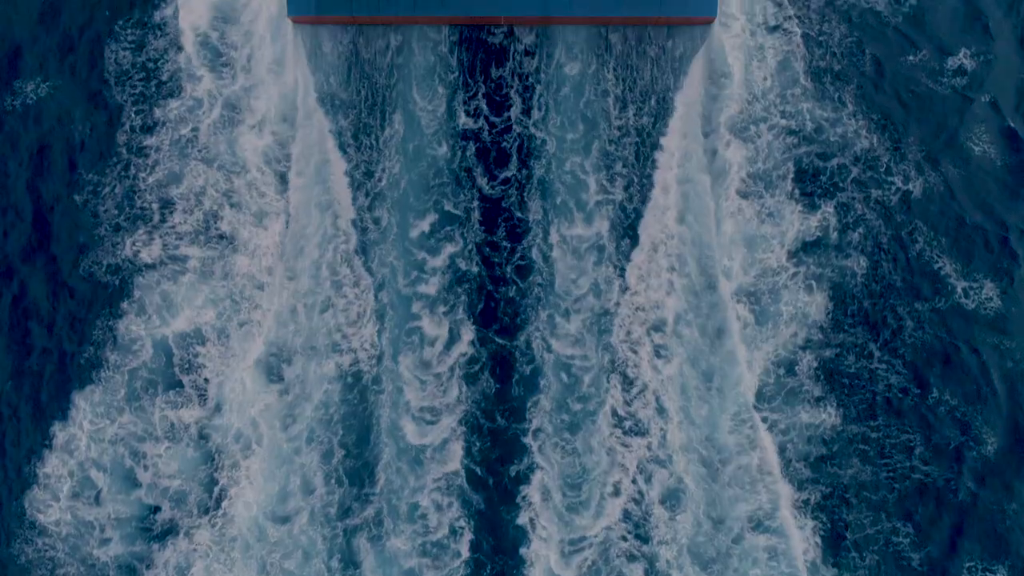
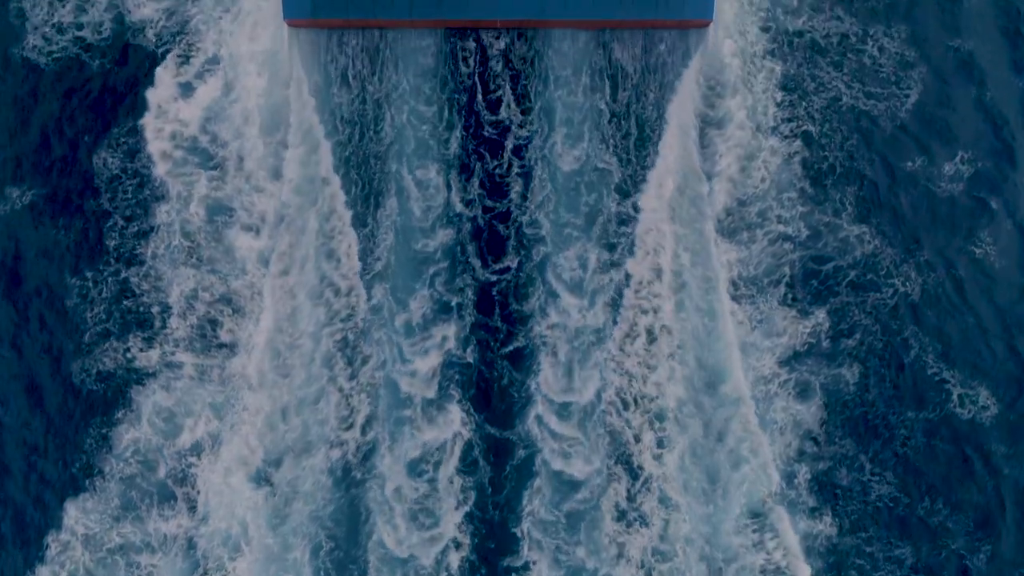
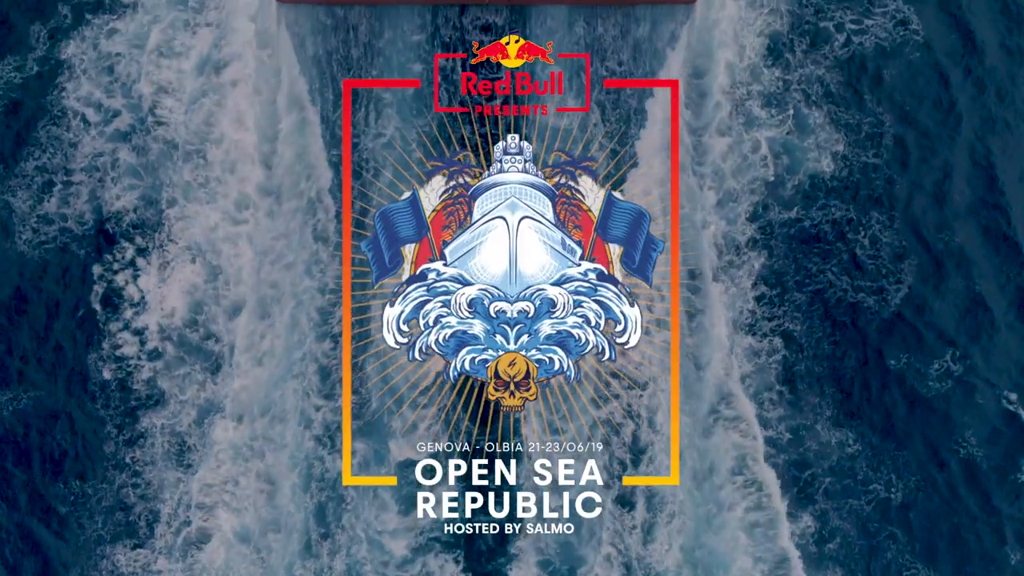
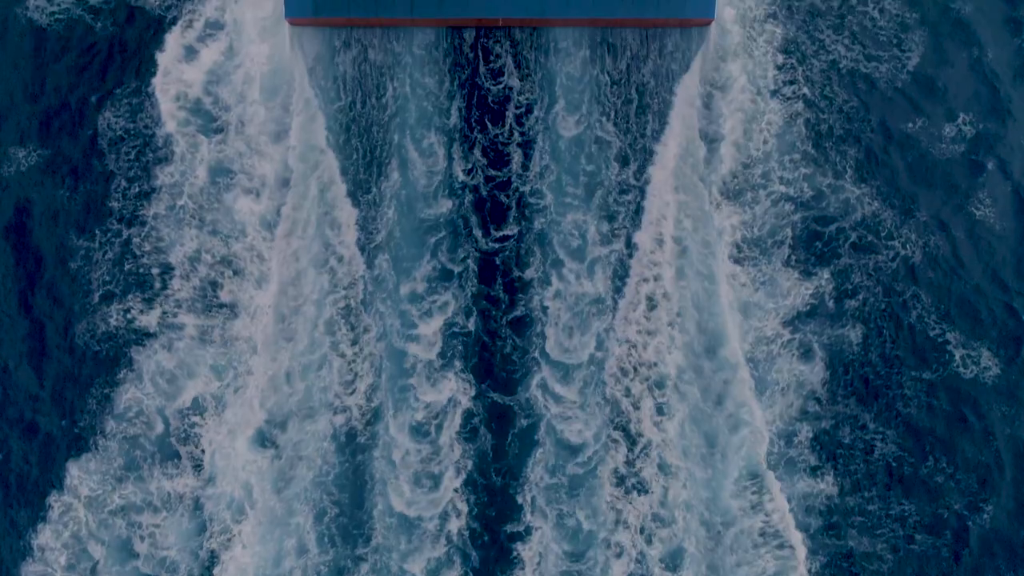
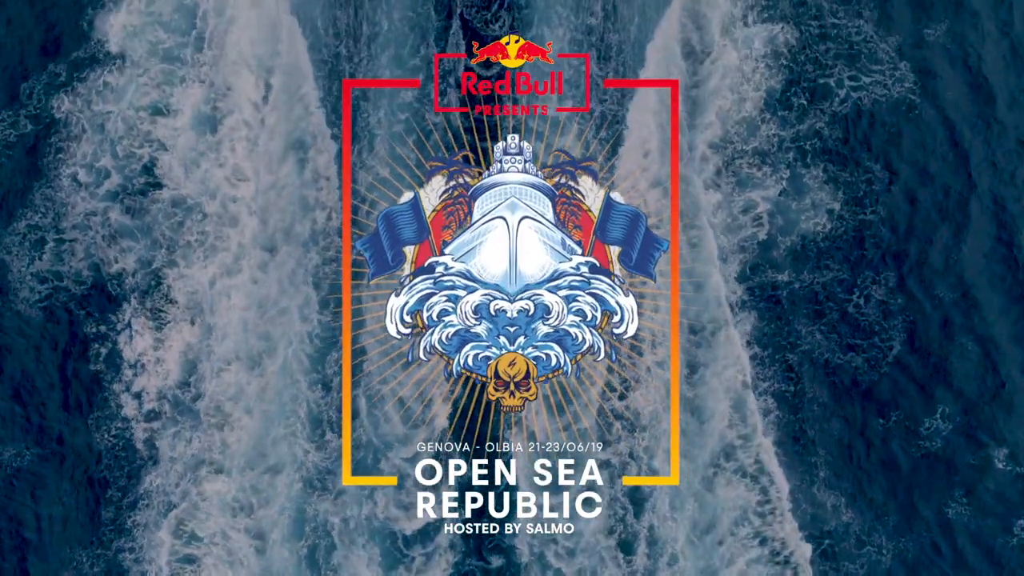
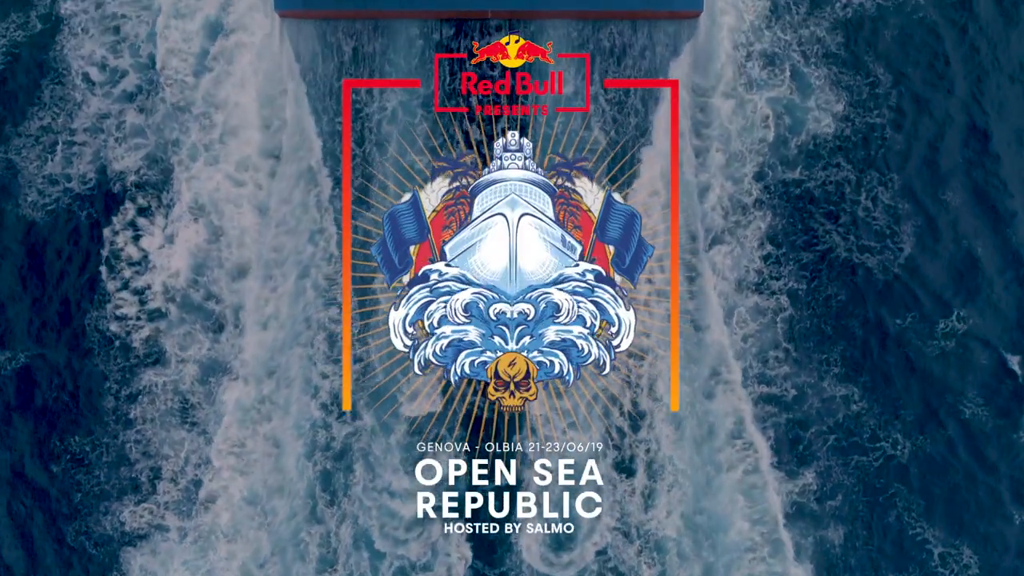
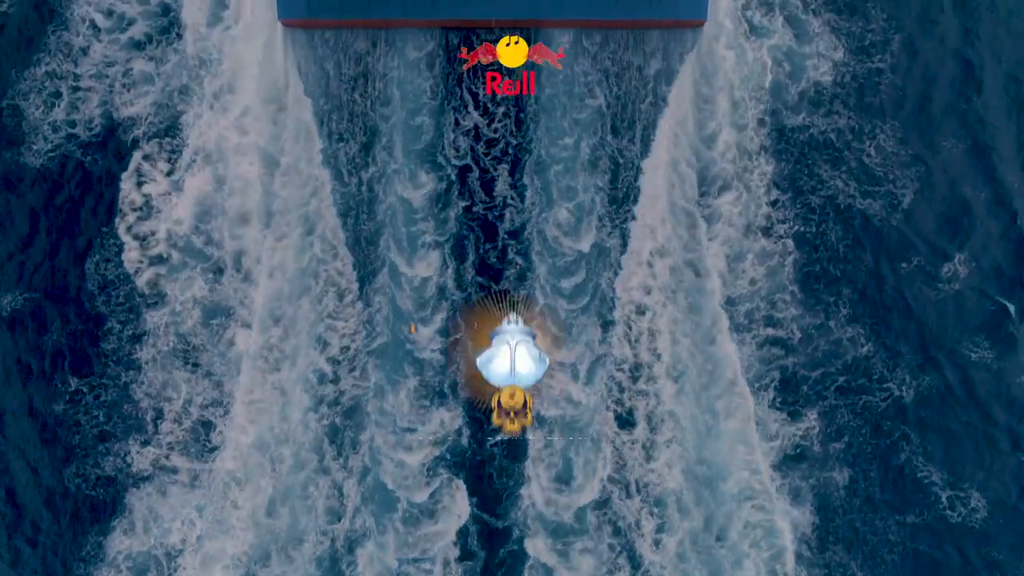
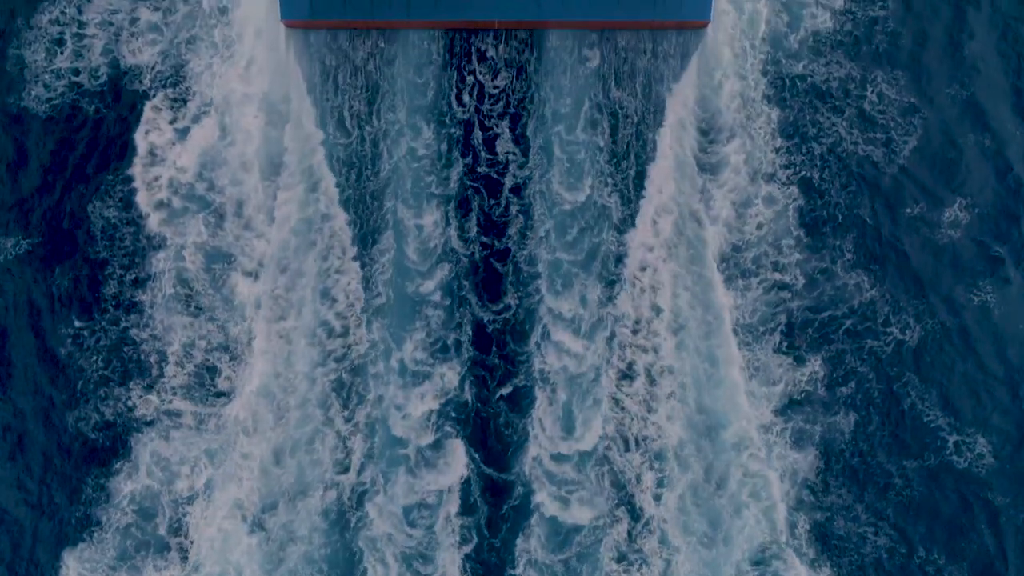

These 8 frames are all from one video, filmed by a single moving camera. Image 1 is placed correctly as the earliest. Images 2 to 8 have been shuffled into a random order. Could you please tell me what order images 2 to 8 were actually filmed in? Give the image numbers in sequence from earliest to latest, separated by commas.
4, 2, 8, 7, 6, 3, 5
